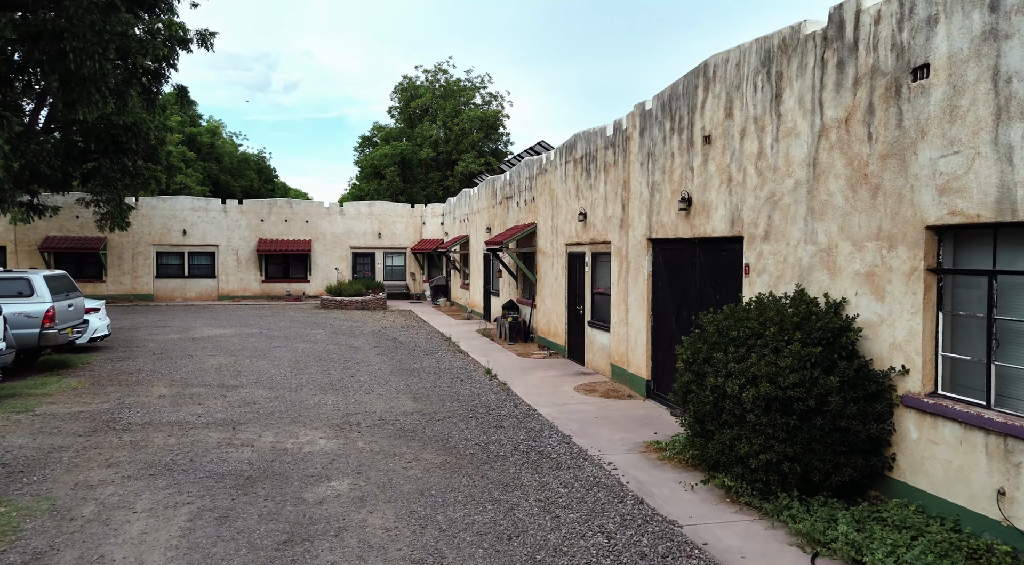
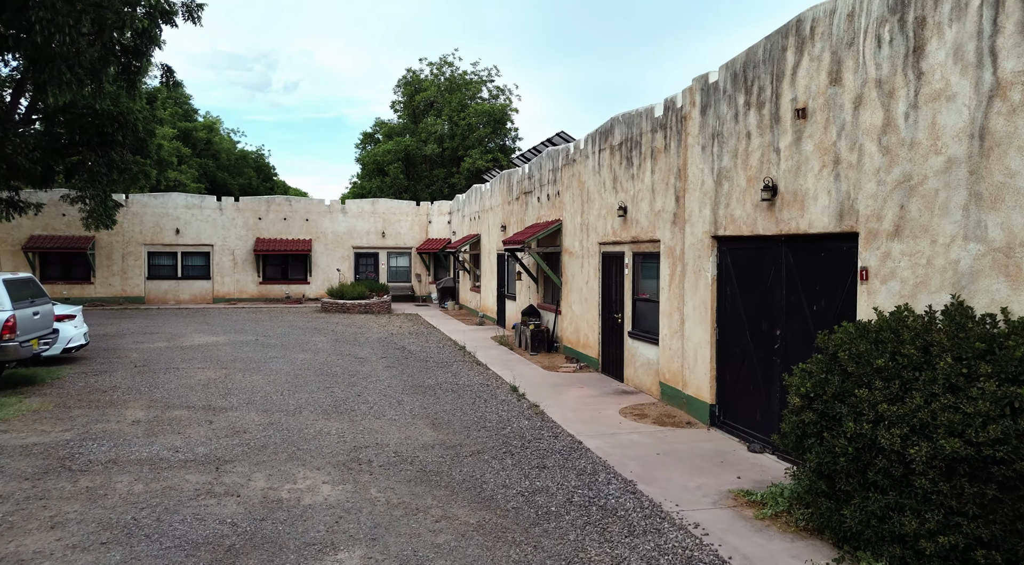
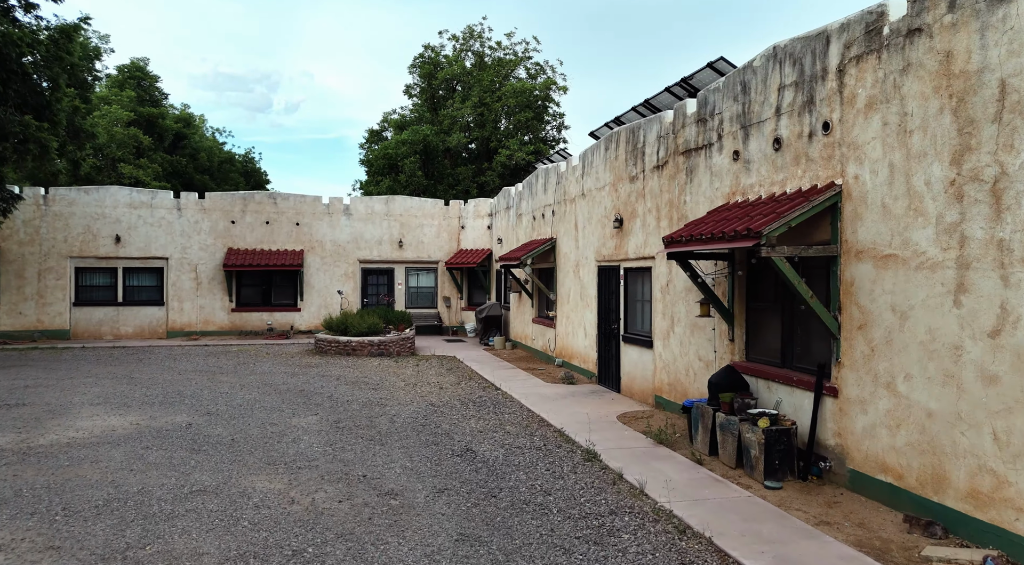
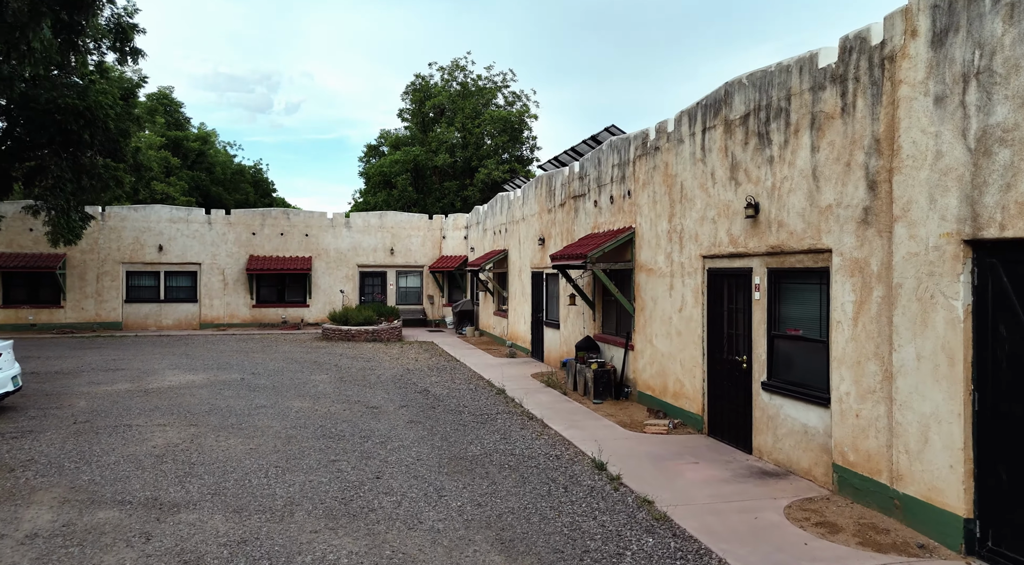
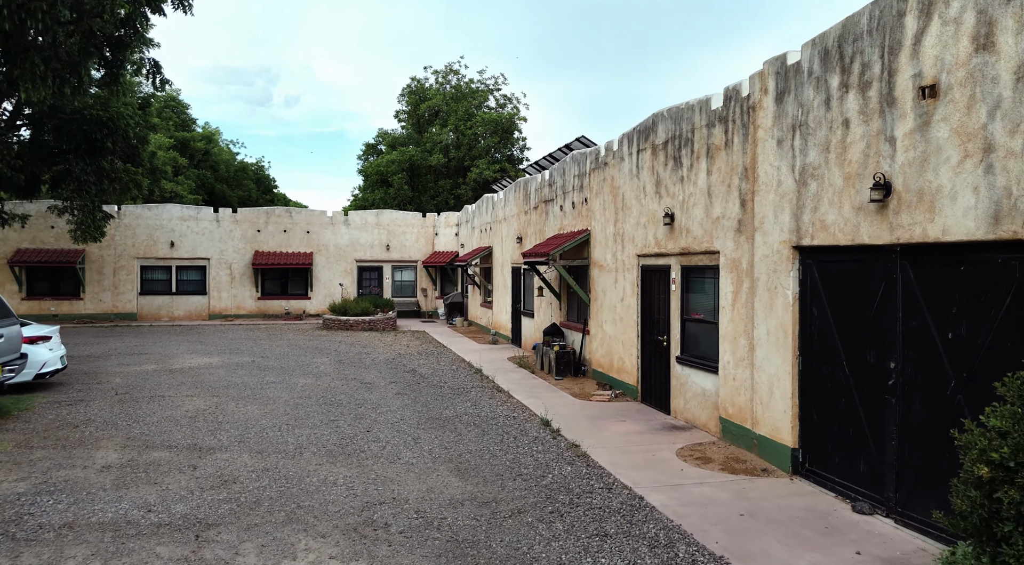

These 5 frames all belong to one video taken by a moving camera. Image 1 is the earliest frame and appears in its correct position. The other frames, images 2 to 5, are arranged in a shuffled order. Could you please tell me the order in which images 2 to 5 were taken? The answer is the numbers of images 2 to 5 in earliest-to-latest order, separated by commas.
2, 5, 4, 3
